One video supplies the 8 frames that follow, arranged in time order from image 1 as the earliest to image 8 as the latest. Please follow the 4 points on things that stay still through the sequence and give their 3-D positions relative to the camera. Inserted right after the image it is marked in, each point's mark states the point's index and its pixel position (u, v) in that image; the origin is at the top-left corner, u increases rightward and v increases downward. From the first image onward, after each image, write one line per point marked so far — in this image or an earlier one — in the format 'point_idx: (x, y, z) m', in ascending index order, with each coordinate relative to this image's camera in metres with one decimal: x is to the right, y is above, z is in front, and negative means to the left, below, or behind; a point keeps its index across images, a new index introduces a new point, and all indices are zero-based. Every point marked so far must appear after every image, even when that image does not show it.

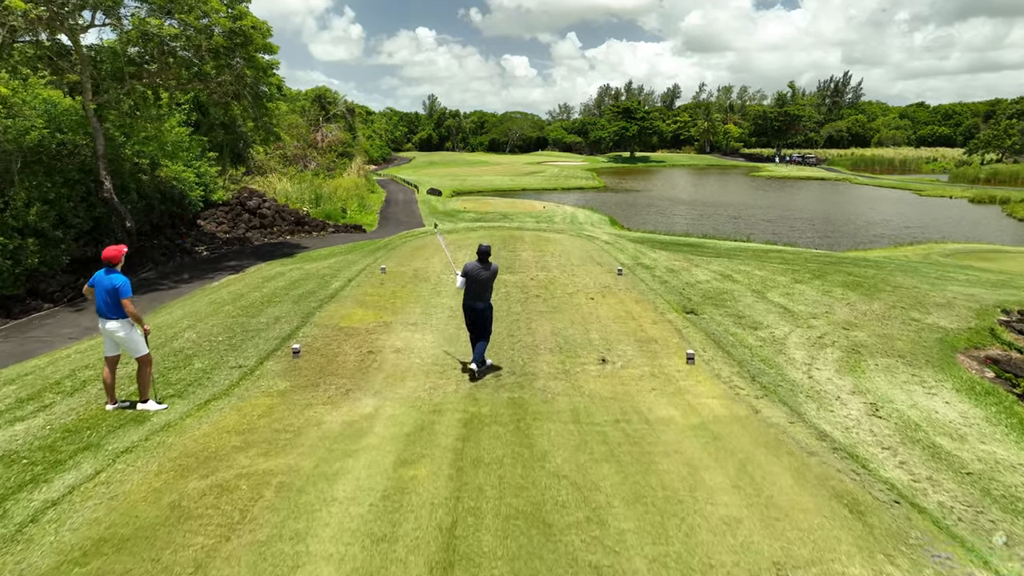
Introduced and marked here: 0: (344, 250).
0: (-4.4, +1.0, +17.3) m
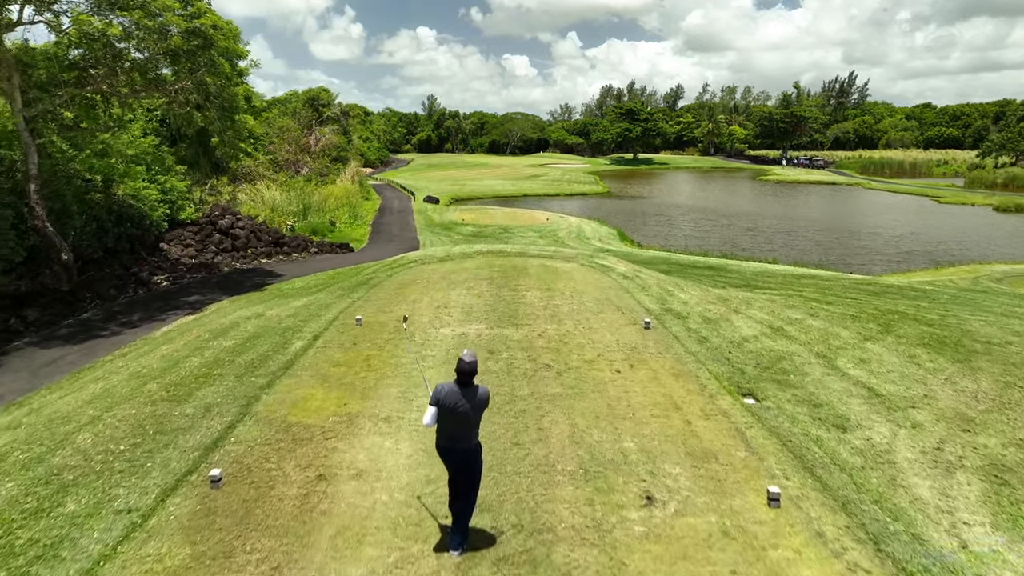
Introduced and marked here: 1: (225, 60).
0: (-4.3, +0.1, +15.1) m
1: (-7.0, +5.5, +16.1) m
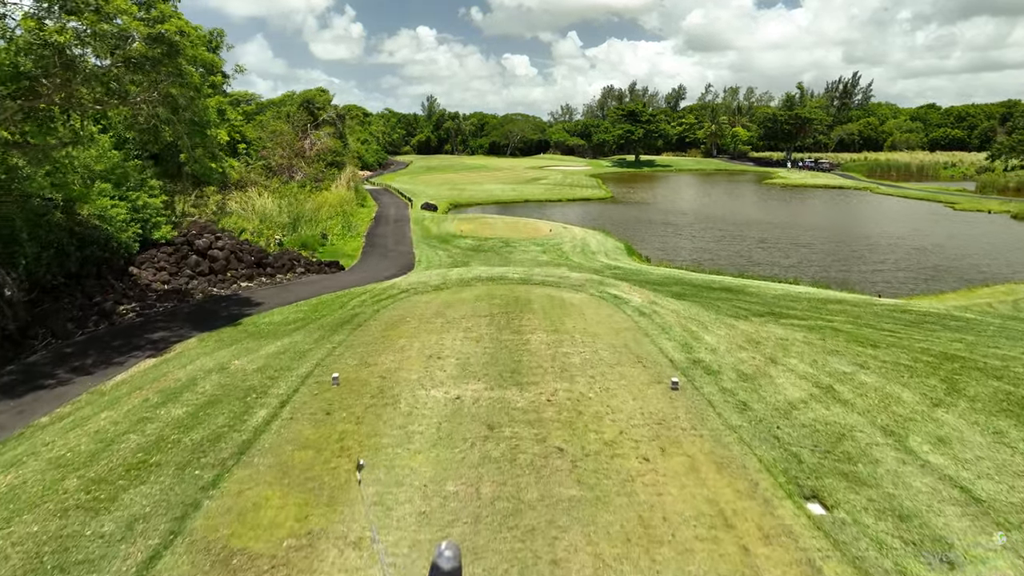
0: (-4.3, -0.6, +13.5) m
1: (-7.0, +4.8, +14.5) m
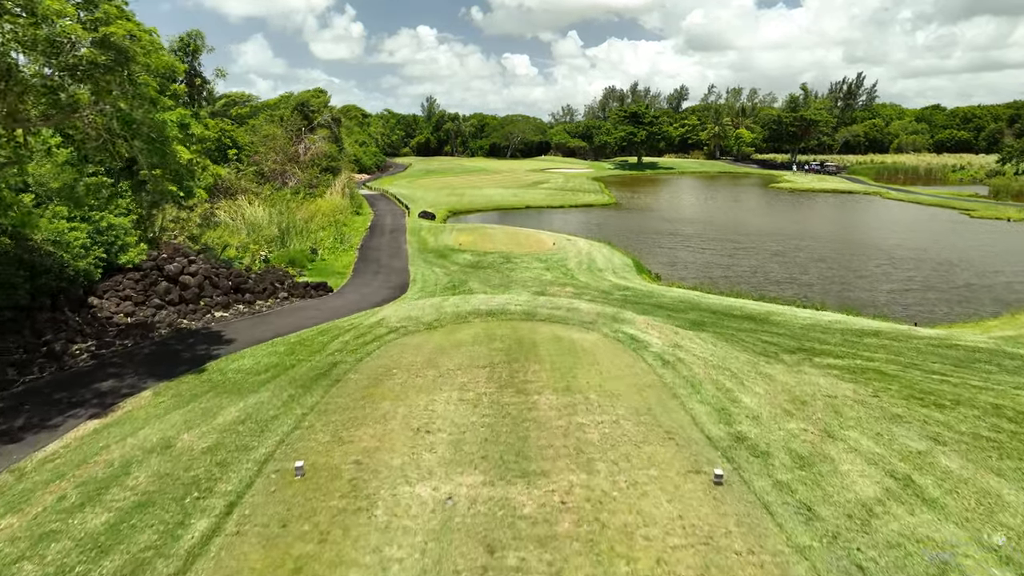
0: (-4.2, -1.3, +11.8) m
1: (-6.9, +4.1, +12.8) m
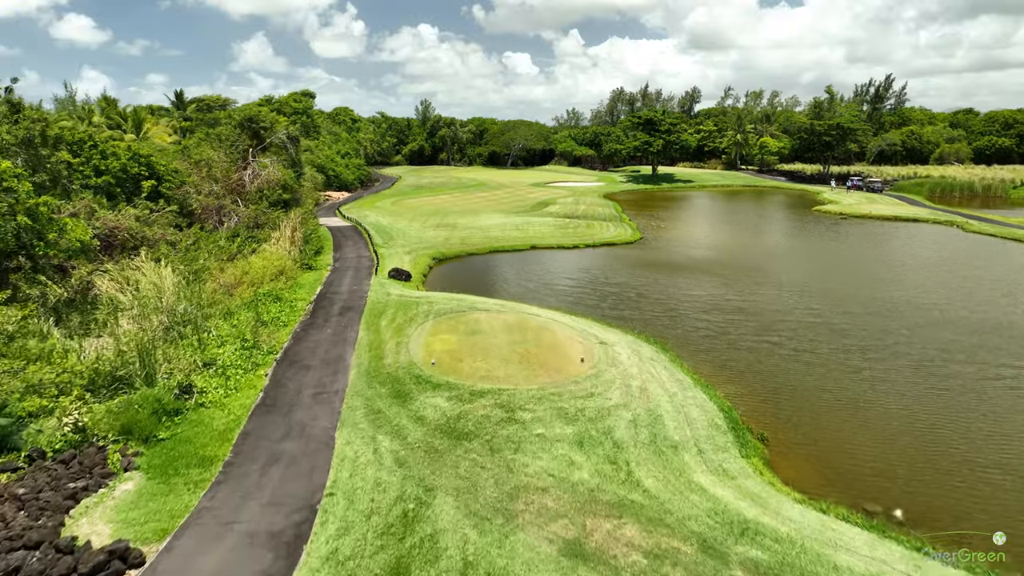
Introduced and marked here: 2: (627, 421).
0: (-4.1, -5.4, +0.8) m
1: (-6.8, 0.0, +1.8) m
2: (+2.7, -2.9, +15.1) m
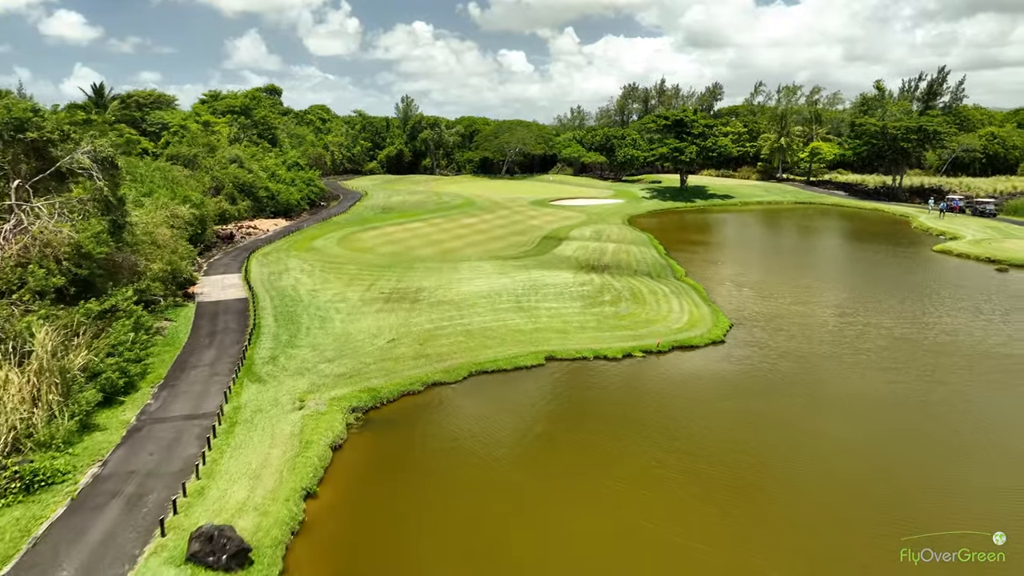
0: (-3.8, -10.8, -19.2) m
1: (-6.5, -5.4, -18.3) m
2: (+2.9, -8.3, -4.9) m
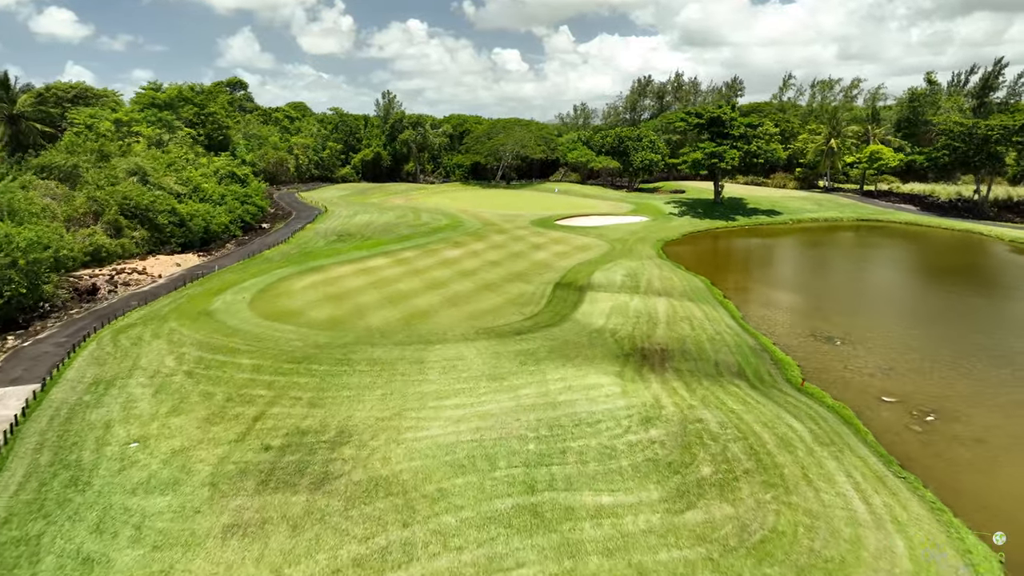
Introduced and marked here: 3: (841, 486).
0: (-3.2, -14.8, -35.0) m
1: (-6.0, -9.4, -34.1) m
2: (+3.3, -12.3, -20.6) m
3: (+7.4, -4.7, +15.1) m
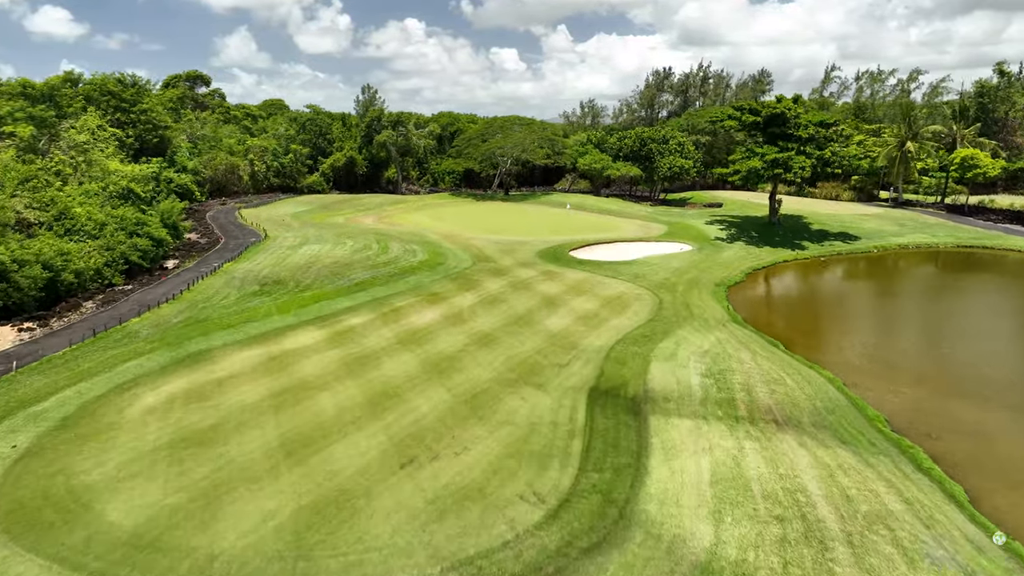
0: (-2.9, -18.6, -50.3) m
1: (-5.6, -13.2, -49.4) m
2: (+3.7, -16.0, -36.0) m
3: (+7.7, -8.5, -0.2) m
